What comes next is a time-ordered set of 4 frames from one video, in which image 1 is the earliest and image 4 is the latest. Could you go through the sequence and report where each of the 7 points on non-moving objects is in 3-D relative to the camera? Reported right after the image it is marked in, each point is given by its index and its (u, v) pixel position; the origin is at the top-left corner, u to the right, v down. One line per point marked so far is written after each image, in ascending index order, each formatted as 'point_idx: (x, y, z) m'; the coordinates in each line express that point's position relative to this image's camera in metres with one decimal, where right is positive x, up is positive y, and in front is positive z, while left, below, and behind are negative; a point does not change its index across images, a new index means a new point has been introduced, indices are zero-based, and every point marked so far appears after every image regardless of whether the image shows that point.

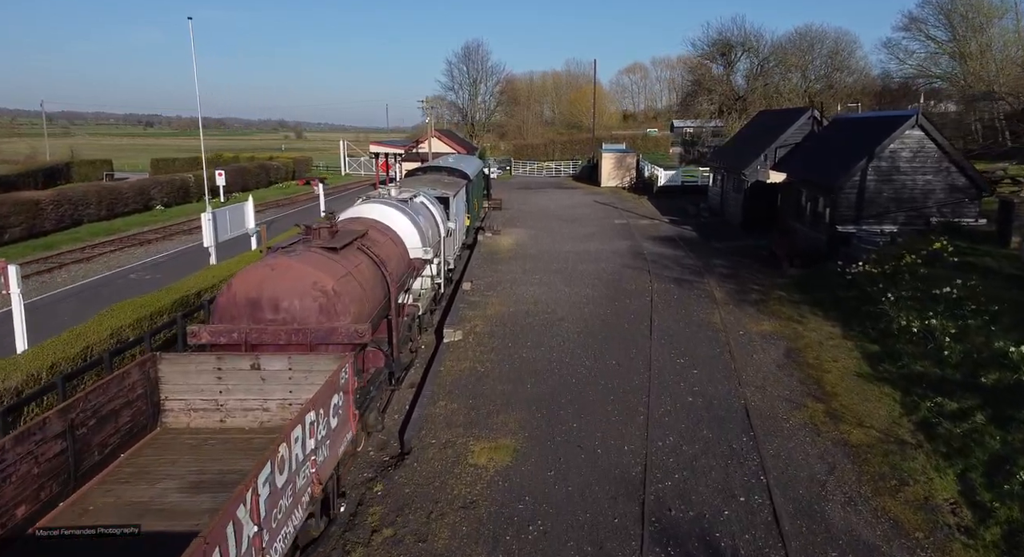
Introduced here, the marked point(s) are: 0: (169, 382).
0: (-4.0, -1.2, +7.7) m
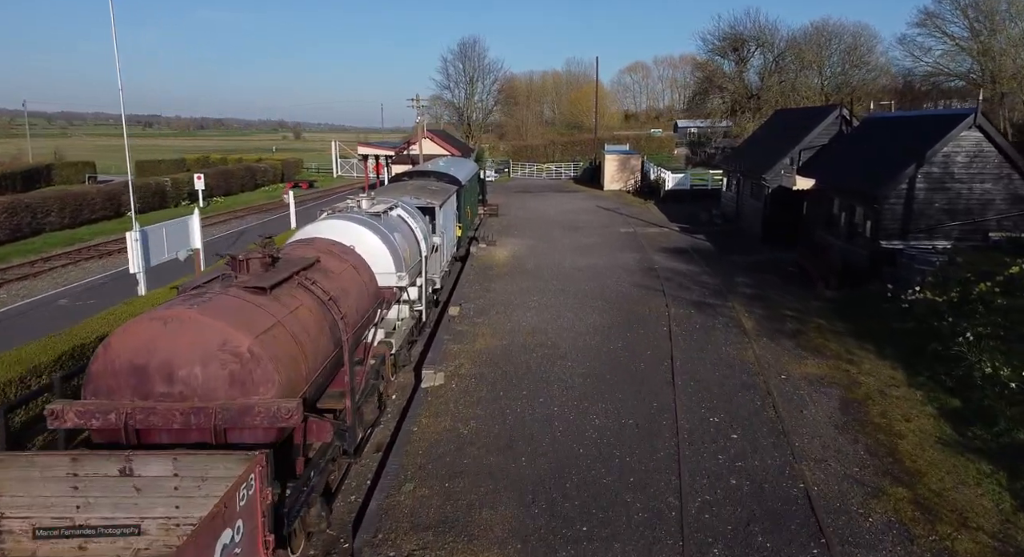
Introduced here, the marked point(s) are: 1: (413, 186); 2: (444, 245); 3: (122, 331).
0: (-4.2, -1.8, +5.3) m
1: (-2.8, +2.6, +18.1) m
2: (-1.7, +0.9, +16.8) m
3: (-3.7, -0.5, +6.2) m
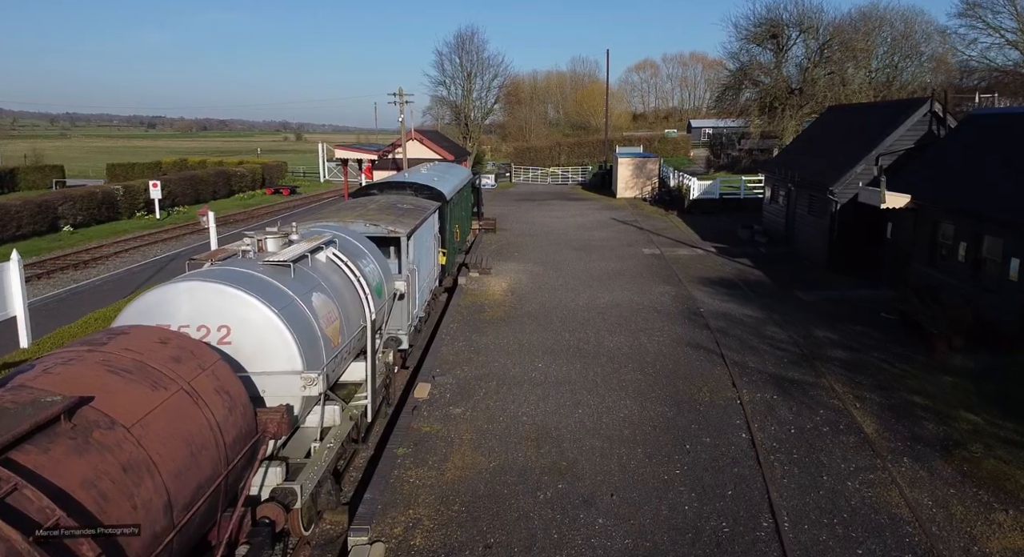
0: (-4.3, -2.8, +0.8) m
1: (-2.8, +1.5, +13.6) m
2: (-1.8, -0.1, +12.3) m
3: (-3.8, -1.5, +1.6) m
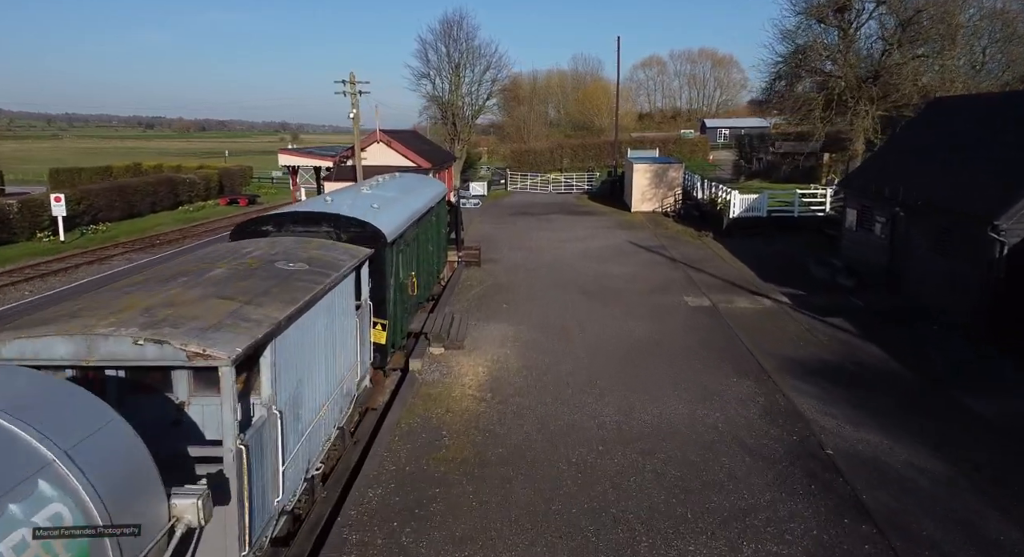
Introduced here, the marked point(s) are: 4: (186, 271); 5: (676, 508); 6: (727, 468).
0: (-4.6, -4.1, -5.4) m
1: (-3.1, +0.2, +7.4) m
2: (-2.1, -1.5, +6.0) m
3: (-4.1, -2.9, -4.6) m
4: (-3.5, +0.1, +7.0) m
5: (+1.7, -2.4, +6.8) m
6: (+2.5, -2.2, +7.5) m
